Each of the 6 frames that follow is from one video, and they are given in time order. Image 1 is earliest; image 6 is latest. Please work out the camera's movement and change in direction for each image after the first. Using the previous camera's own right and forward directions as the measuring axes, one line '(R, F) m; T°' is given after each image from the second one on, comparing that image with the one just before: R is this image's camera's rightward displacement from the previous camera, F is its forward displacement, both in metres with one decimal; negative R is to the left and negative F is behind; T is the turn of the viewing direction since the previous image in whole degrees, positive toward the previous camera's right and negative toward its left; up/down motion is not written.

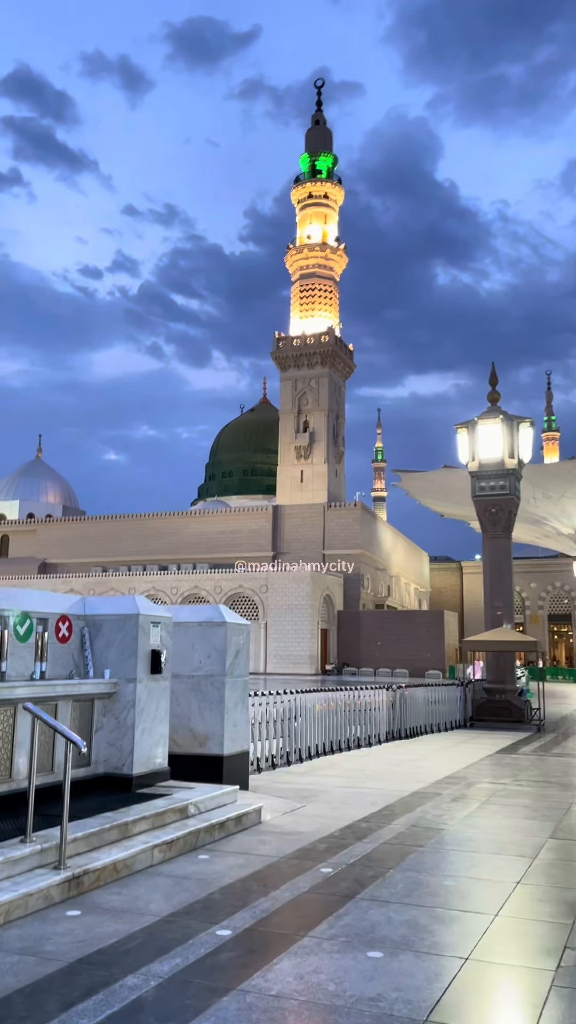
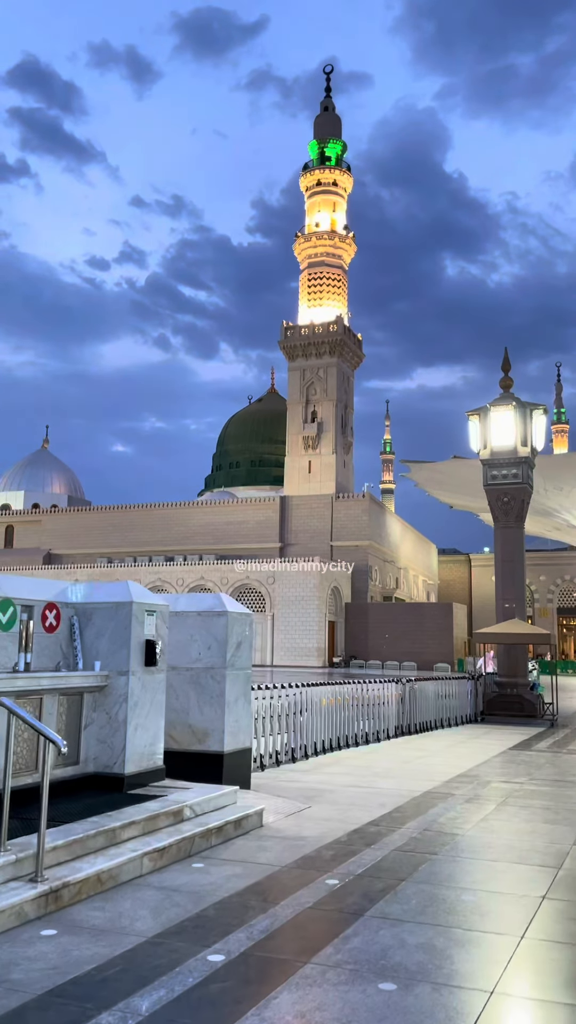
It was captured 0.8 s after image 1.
(0.0, +0.5) m; -1°
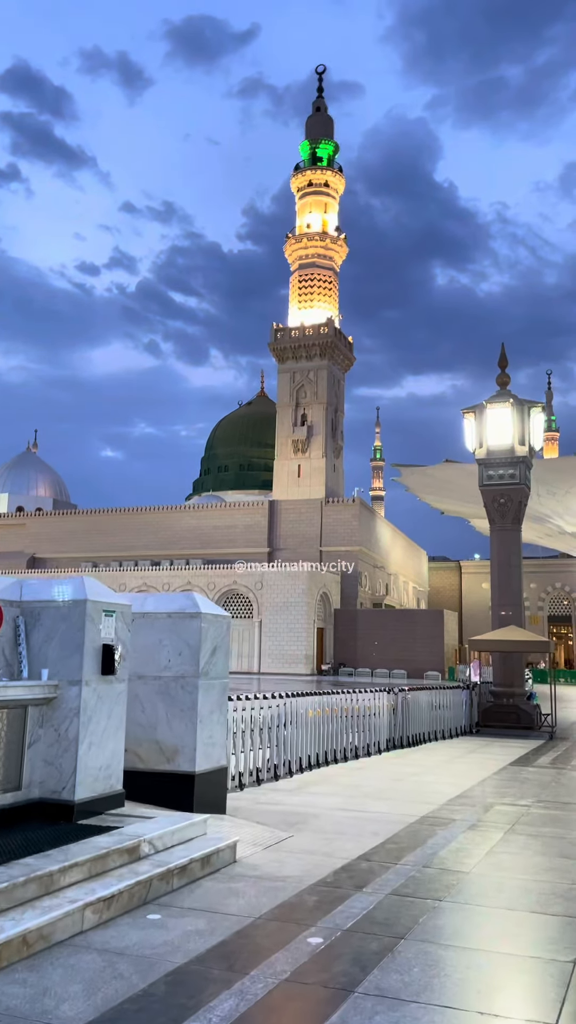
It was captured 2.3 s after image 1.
(+0.1, +0.8) m; +1°
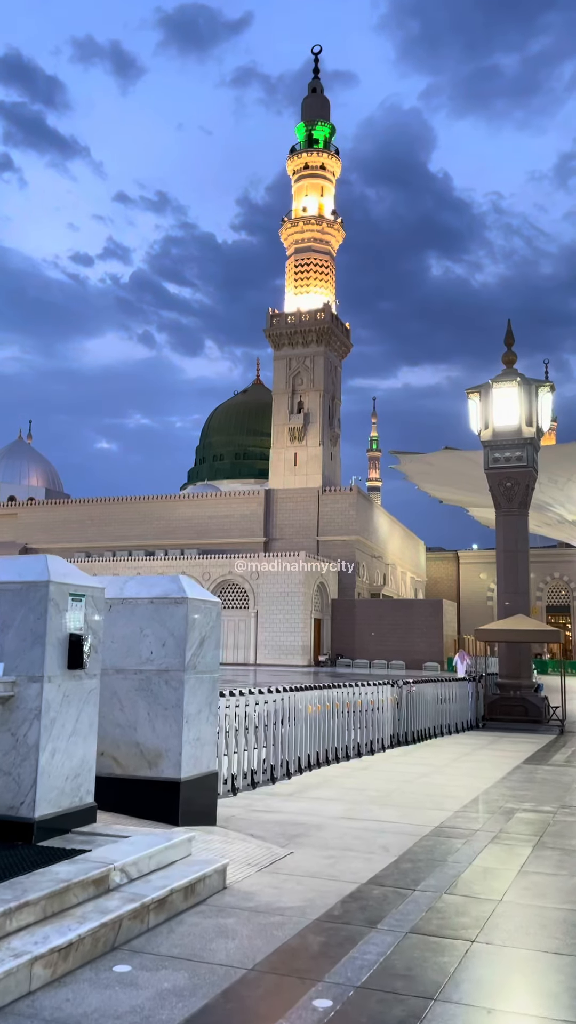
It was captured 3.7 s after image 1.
(0.0, +0.8) m; 0°
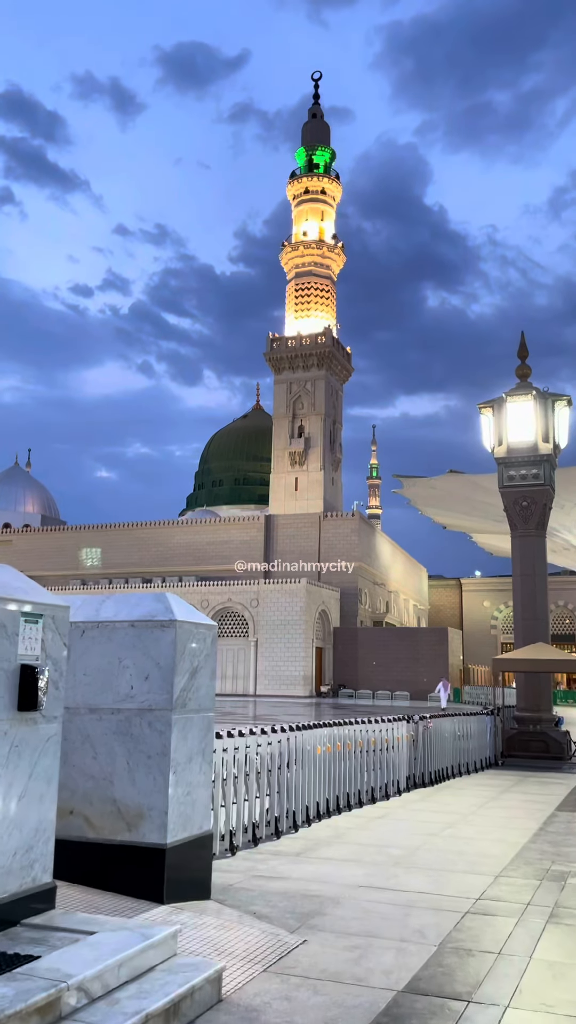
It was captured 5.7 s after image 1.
(-0.1, +1.0) m; 0°
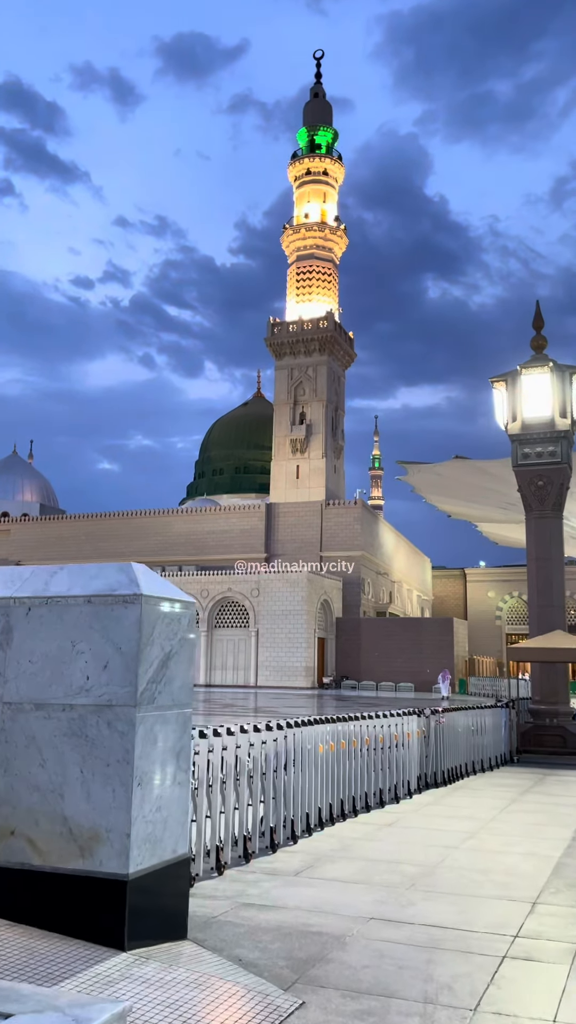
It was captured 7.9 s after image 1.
(0.0, +0.9) m; 0°
